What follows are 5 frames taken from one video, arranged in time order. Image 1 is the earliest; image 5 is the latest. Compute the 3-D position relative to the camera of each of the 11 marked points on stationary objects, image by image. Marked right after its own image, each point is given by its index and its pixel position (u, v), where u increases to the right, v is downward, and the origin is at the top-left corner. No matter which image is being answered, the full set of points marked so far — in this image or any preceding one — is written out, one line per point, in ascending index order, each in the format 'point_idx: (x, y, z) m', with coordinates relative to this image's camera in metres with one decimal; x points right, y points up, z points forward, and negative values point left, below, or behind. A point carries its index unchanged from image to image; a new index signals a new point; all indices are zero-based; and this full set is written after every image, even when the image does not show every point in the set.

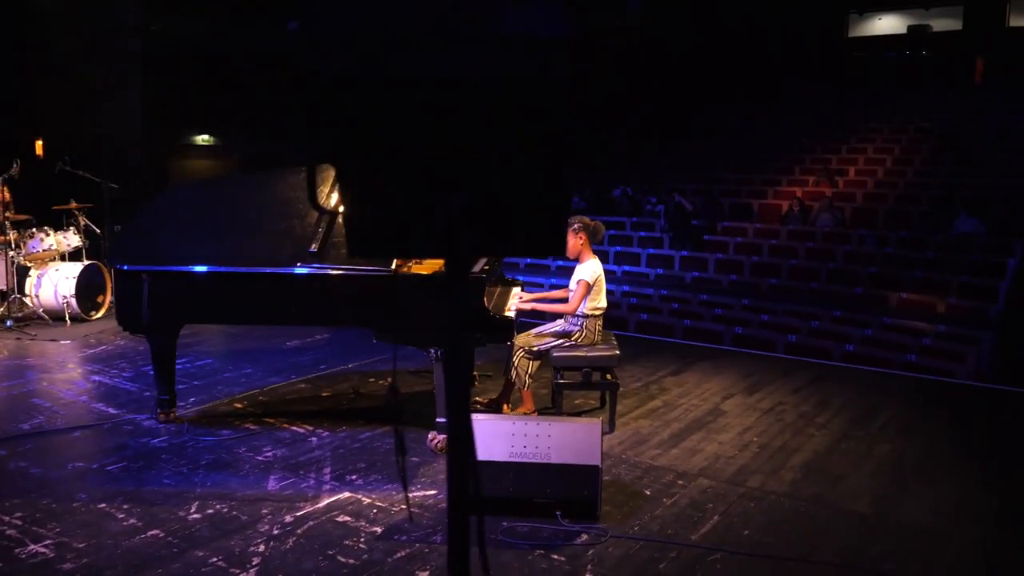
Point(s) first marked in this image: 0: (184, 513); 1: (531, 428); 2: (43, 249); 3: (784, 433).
0: (-1.4, -0.9, +3.4) m
1: (+0.1, -0.6, +3.4) m
2: (-4.3, +0.3, +7.4) m
3: (+1.5, -0.8, +4.6) m
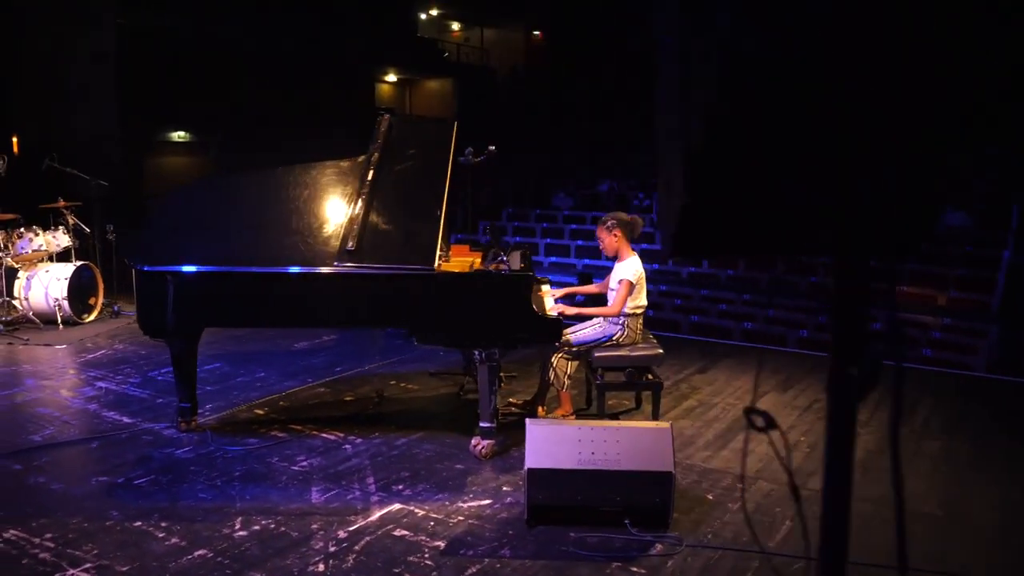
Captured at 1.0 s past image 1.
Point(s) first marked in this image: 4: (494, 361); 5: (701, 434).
0: (-1.1, -1.0, +3.2) m
1: (+0.3, -0.6, +3.2) m
2: (-4.2, +0.3, +7.1) m
3: (+1.7, -0.8, +4.5) m
4: (-0.1, -0.4, +4.0) m
5: (+1.0, -0.8, +4.4) m
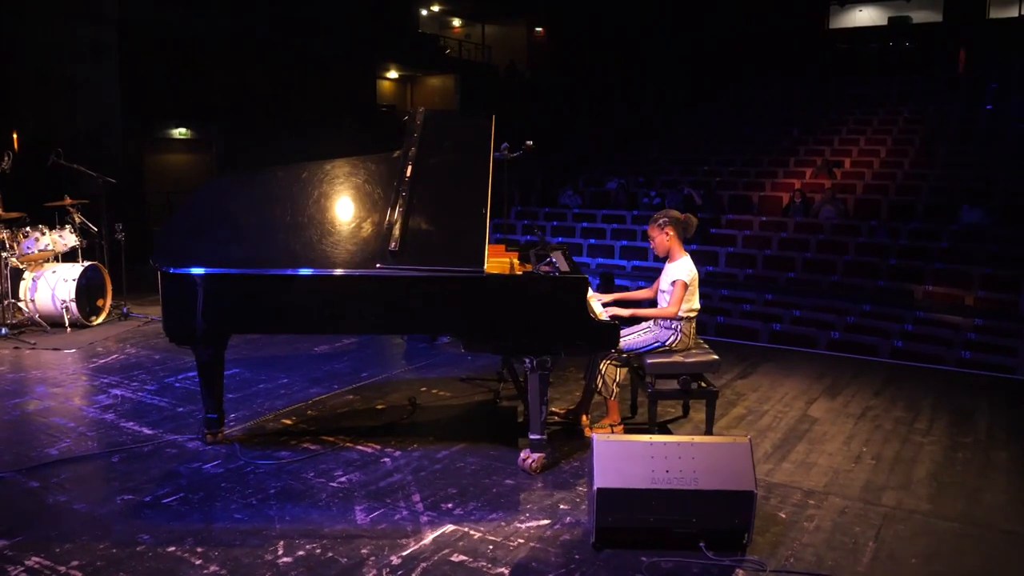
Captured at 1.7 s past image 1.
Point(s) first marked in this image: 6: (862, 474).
0: (-0.9, -1.0, +3.0) m
1: (+0.6, -0.6, +3.0) m
2: (-3.9, +0.3, +6.8) m
3: (+2.0, -0.8, +4.3) m
4: (+0.2, -0.4, +3.7) m
5: (+1.2, -0.8, +4.2) m
6: (+1.6, -0.9, +3.8) m
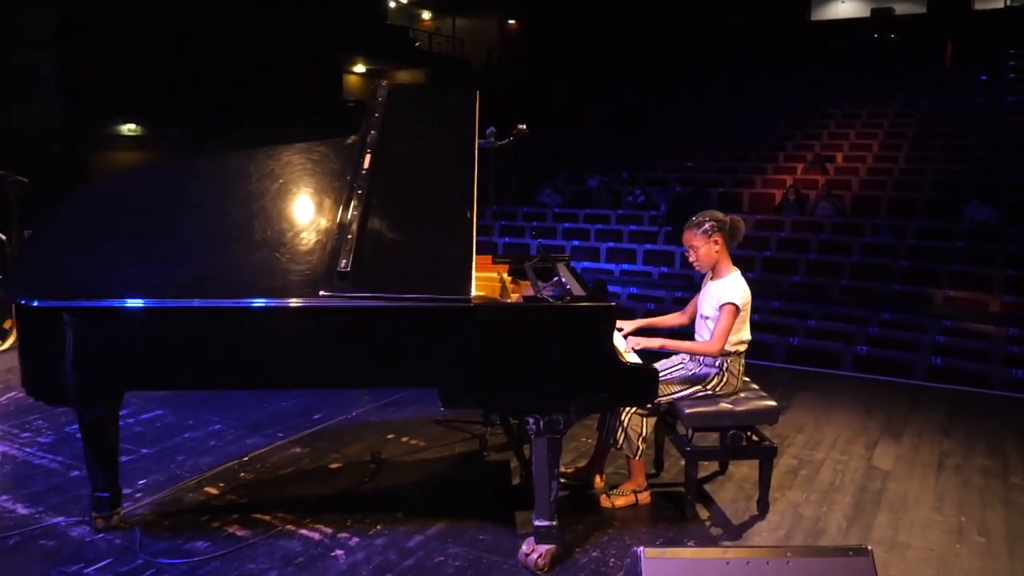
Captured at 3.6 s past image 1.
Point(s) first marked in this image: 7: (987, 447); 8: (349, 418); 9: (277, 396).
0: (-0.8, -1.1, +1.9) m
1: (+0.6, -0.7, +2.0) m
2: (-4.1, +0.2, +5.7) m
3: (+2.0, -0.9, +3.3) m
4: (+0.1, -0.5, +2.7) m
5: (+1.2, -0.9, +3.2) m
6: (+1.6, -1.0, +2.9) m
7: (+2.3, -0.8, +4.0) m
8: (-0.9, -0.7, +4.4) m
9: (-1.4, -0.6, +4.8) m
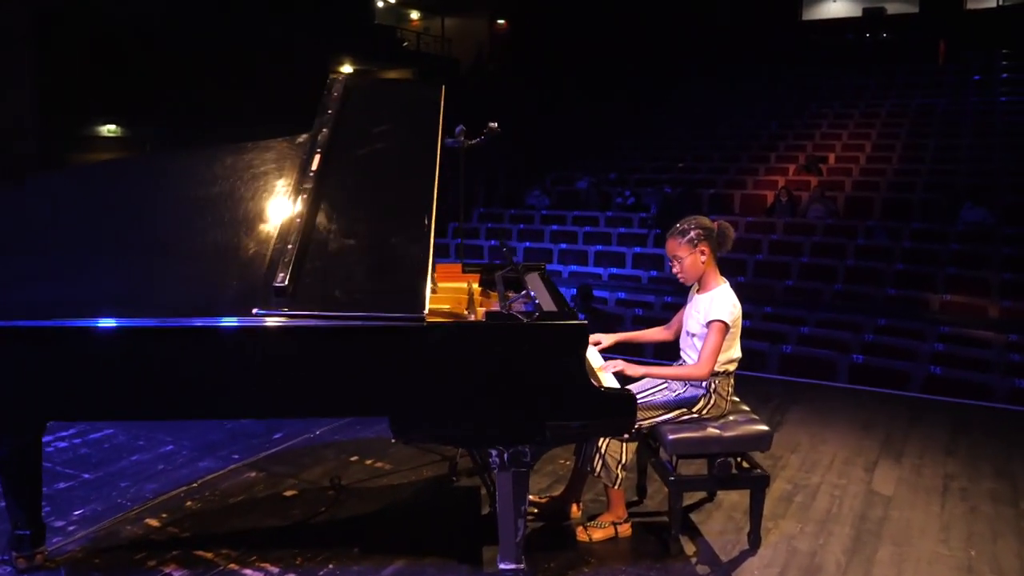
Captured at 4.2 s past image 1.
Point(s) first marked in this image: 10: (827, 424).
0: (-0.9, -1.1, +1.6) m
1: (+0.5, -0.7, +1.7) m
2: (-4.2, +0.1, +5.3) m
3: (+1.8, -0.9, +3.1) m
4: (0.0, -0.5, +2.4) m
5: (+1.1, -0.9, +2.9) m
6: (+1.5, -1.0, +2.6) m
7: (+2.2, -0.8, +3.8) m
8: (-1.0, -0.7, +4.1) m
9: (-1.5, -0.7, +4.5) m
10: (+1.7, -0.7, +4.4) m
